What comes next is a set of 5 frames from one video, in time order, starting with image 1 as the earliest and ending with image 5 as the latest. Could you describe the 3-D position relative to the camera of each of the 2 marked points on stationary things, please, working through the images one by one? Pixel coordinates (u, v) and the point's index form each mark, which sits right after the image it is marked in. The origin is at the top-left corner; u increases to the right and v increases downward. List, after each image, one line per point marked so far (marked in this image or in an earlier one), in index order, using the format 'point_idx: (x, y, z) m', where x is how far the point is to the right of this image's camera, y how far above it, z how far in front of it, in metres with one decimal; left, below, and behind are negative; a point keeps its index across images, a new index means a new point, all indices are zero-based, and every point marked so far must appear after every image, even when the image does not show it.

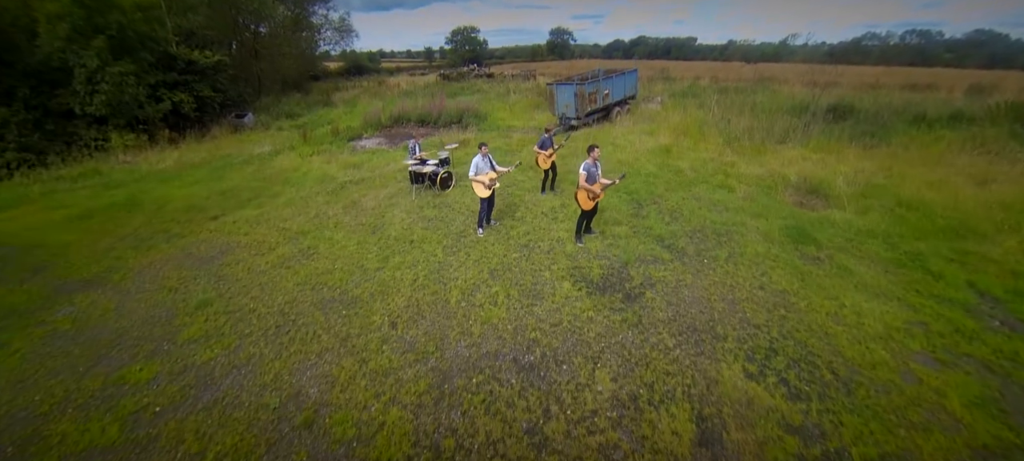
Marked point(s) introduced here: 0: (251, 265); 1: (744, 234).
0: (-4.2, -0.6, +5.7) m
1: (+3.6, -0.1, +5.6) m
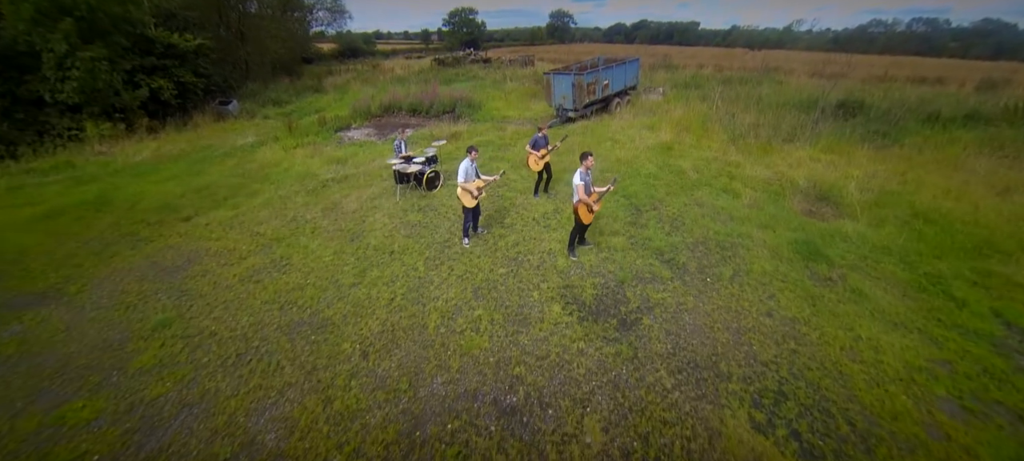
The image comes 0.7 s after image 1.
0: (-4.3, -0.7, +5.3) m
1: (+3.5, -0.3, +5.2) m
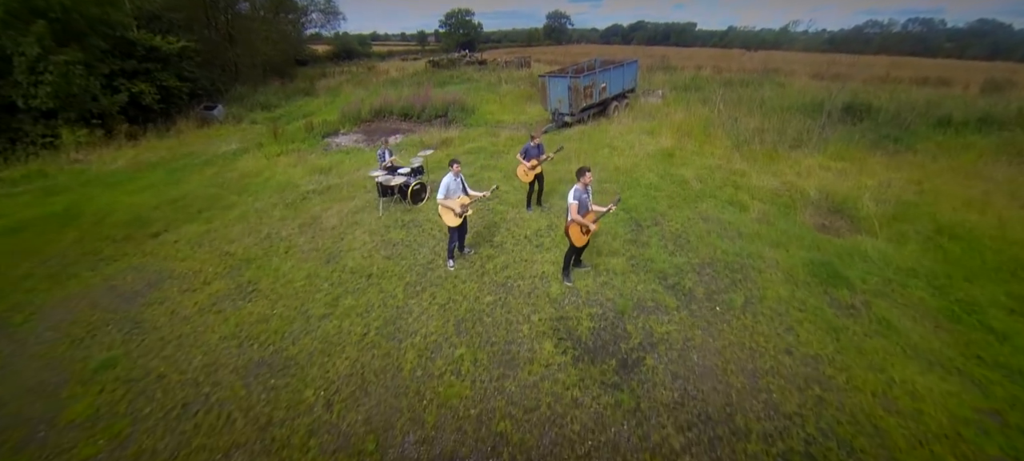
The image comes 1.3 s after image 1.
0: (-4.5, -1.0, +4.8) m
1: (+3.3, -0.5, +4.7) m
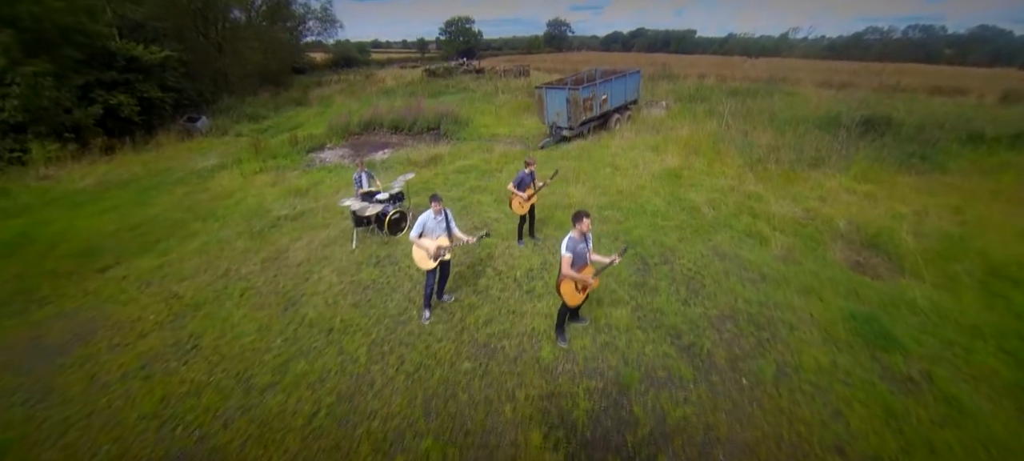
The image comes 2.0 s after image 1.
0: (-4.7, -1.6, +4.0) m
1: (+3.1, -1.1, +4.0) m
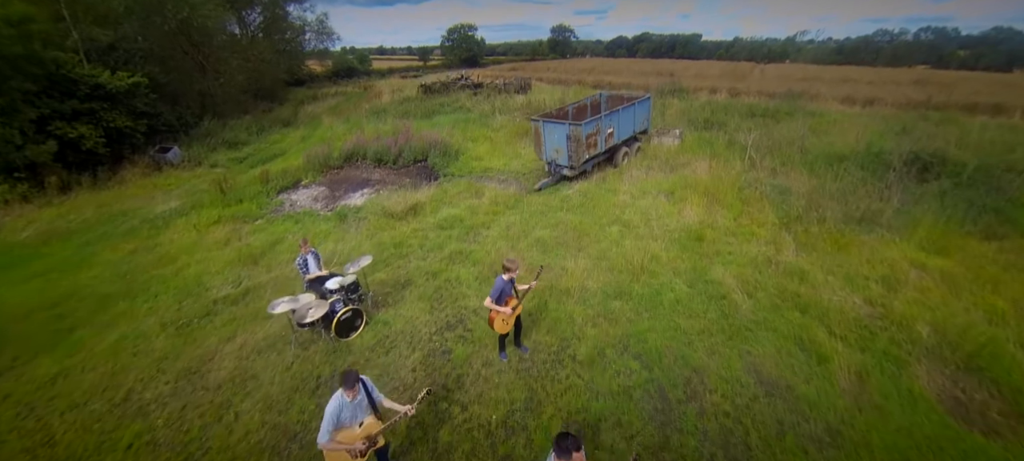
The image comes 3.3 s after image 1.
0: (-4.9, -2.9, +2.8) m
1: (+2.9, -2.4, +2.6) m
